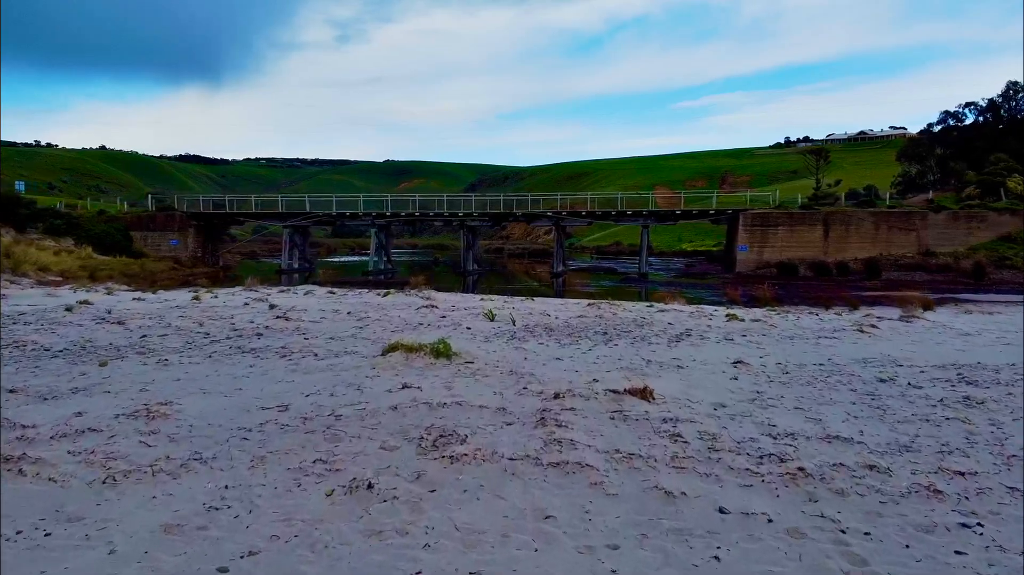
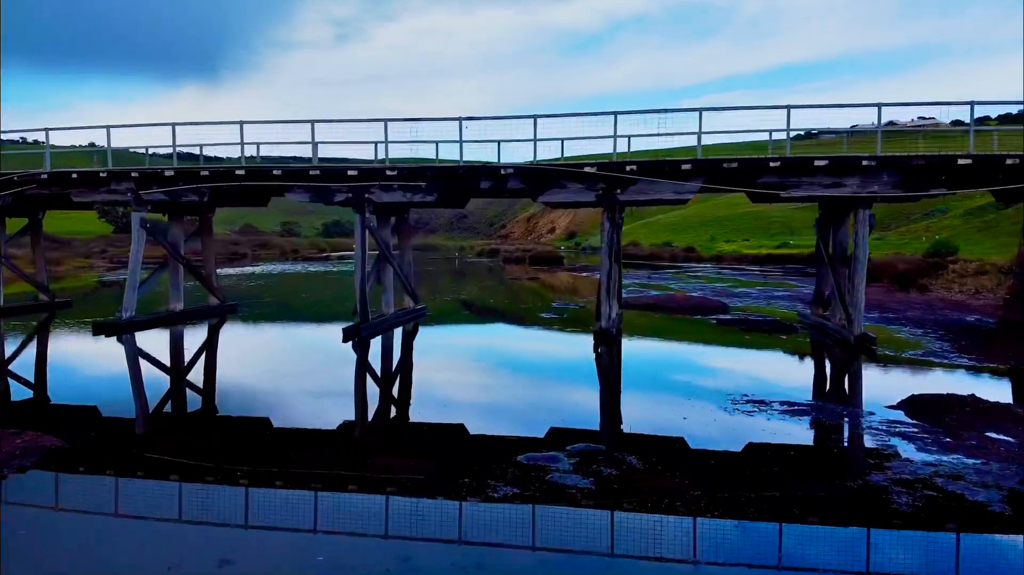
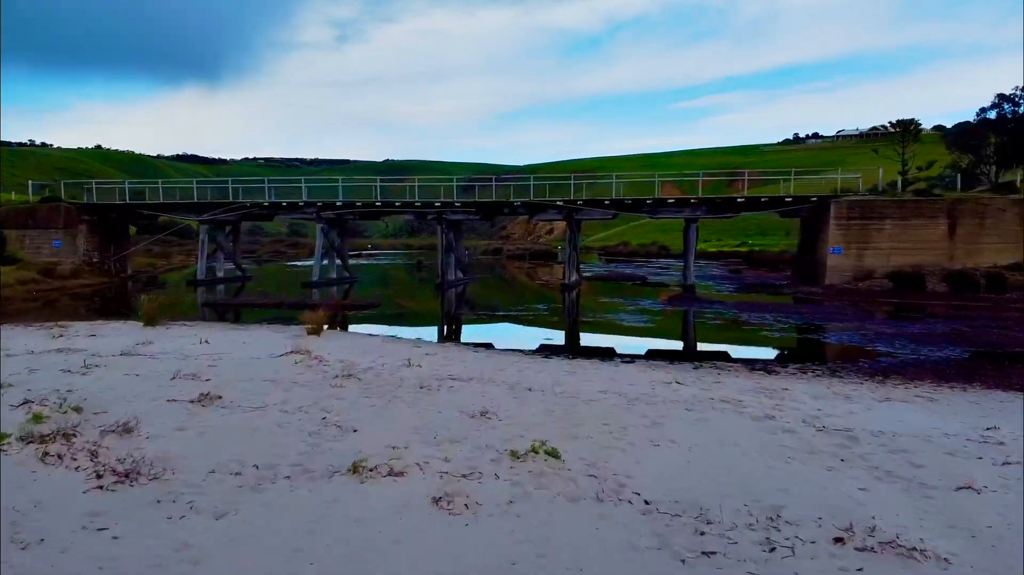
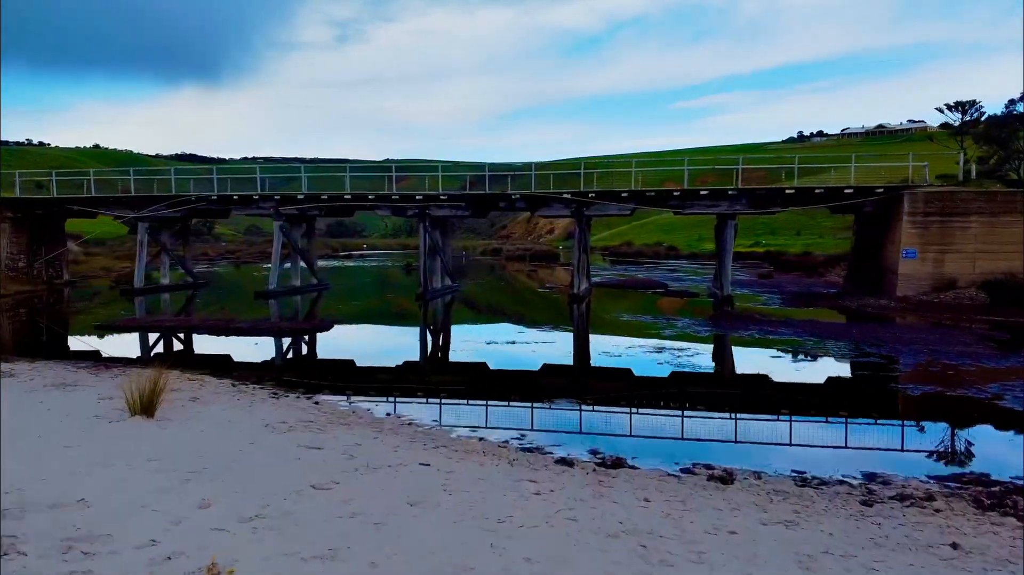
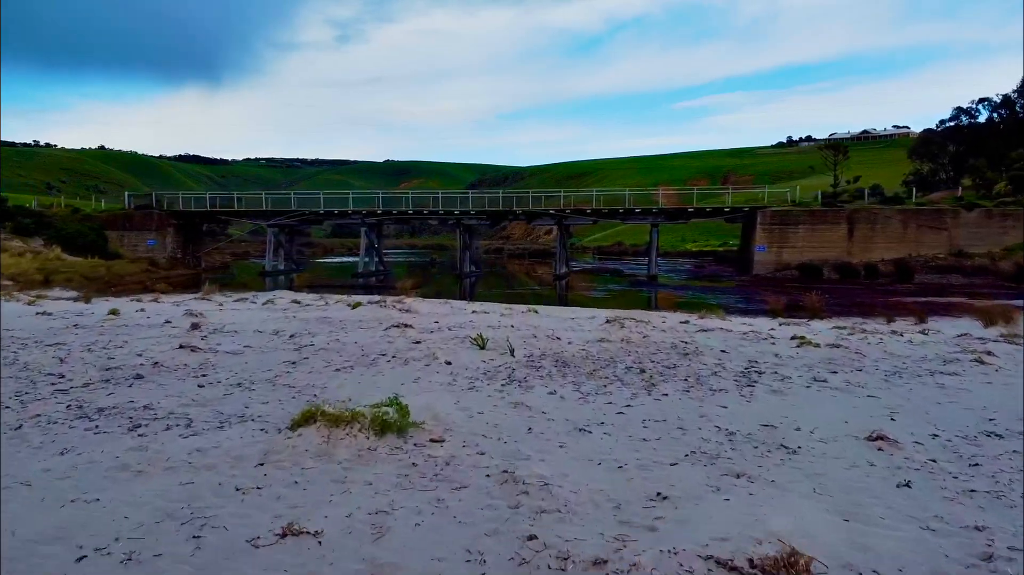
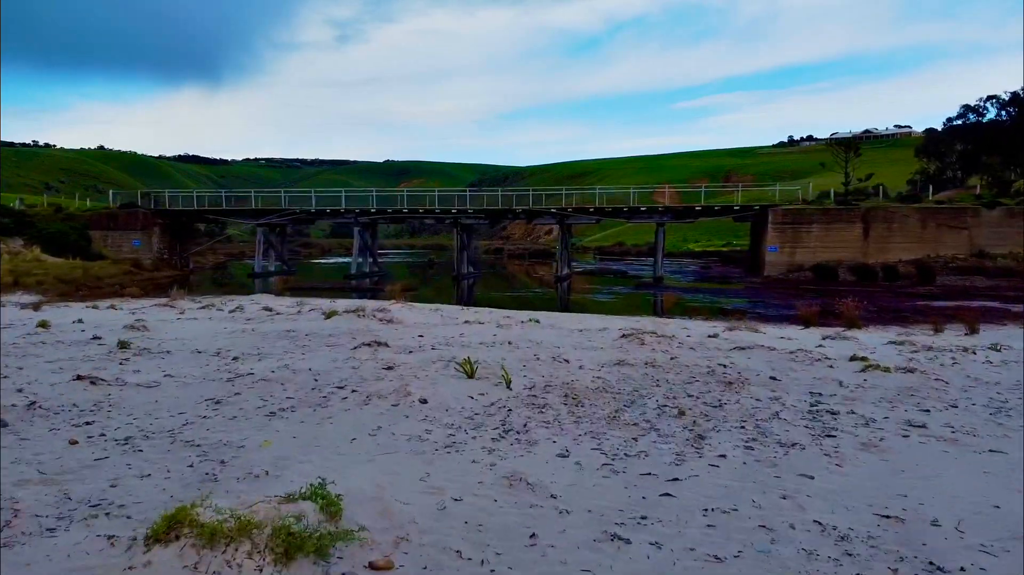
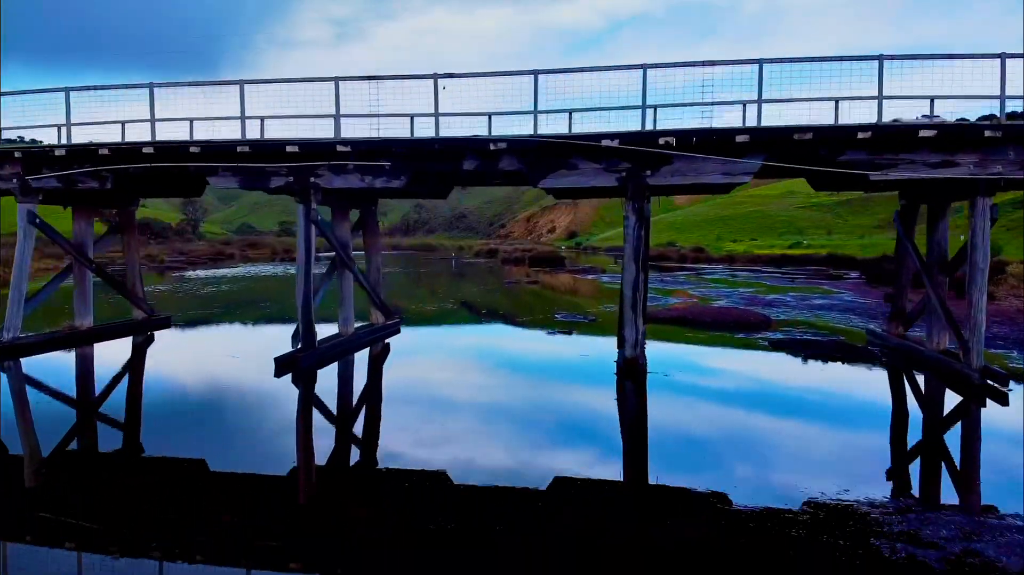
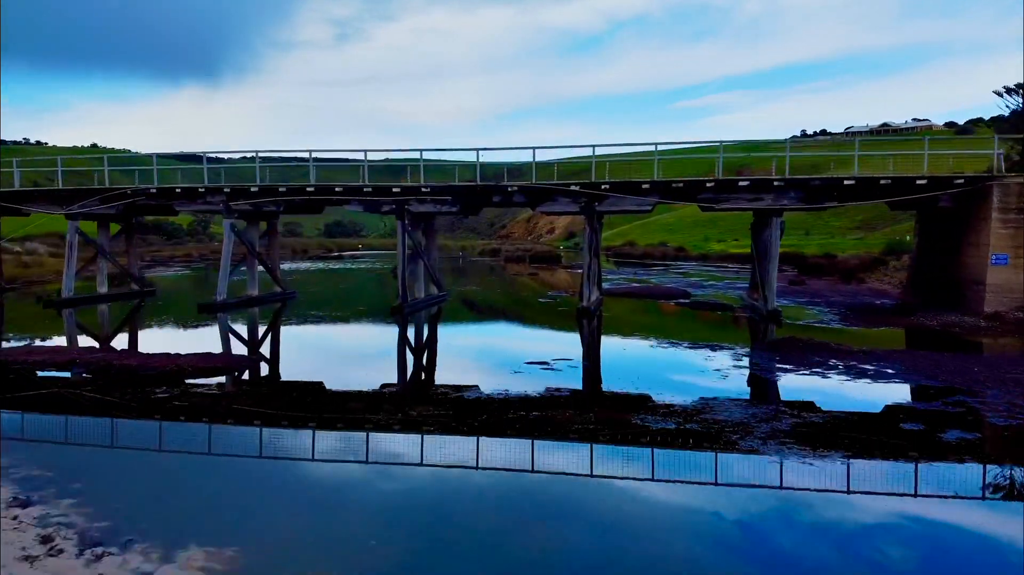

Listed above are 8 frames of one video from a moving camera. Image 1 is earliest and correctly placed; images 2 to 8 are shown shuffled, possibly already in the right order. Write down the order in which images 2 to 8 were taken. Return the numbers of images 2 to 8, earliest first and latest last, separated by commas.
5, 6, 3, 4, 8, 2, 7
